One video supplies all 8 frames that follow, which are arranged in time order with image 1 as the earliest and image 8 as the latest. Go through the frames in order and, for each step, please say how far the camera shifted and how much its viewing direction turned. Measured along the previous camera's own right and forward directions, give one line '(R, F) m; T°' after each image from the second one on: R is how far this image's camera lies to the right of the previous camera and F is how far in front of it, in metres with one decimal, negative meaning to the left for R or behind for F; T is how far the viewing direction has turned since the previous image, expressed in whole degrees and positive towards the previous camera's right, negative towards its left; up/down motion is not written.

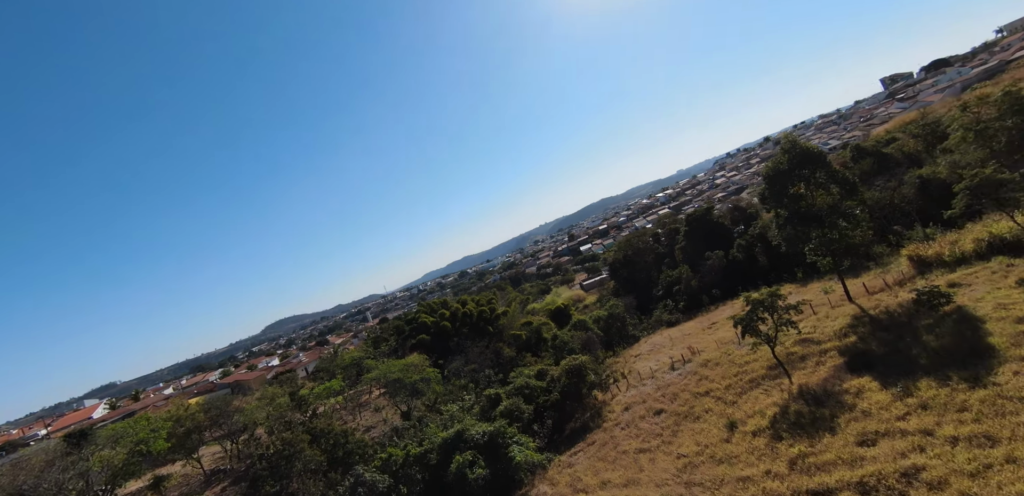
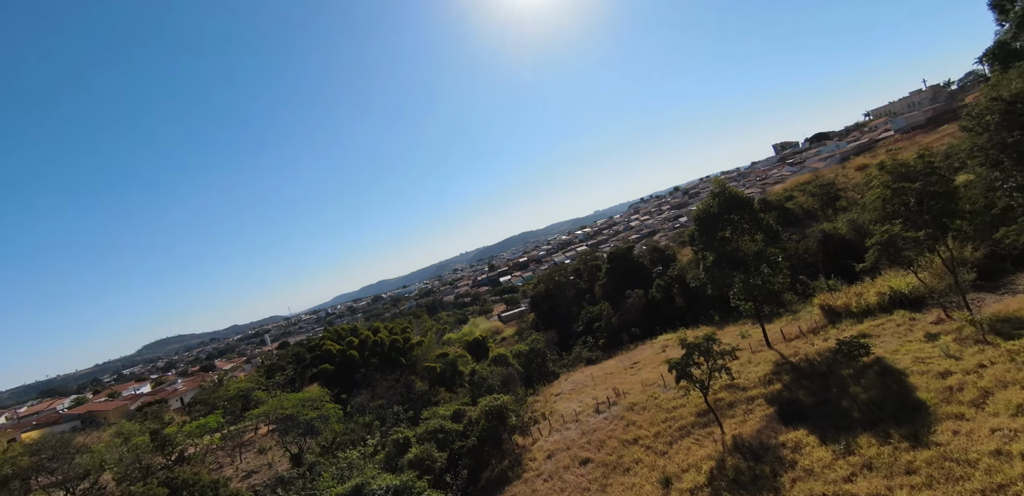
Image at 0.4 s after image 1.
(-0.1, +1.1) m; +9°
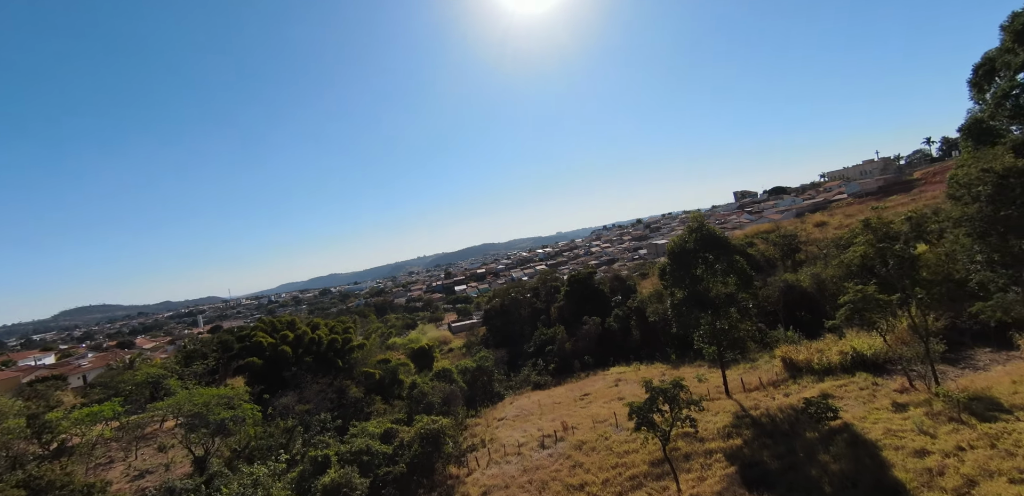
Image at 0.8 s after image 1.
(-0.1, +1.1) m; +4°
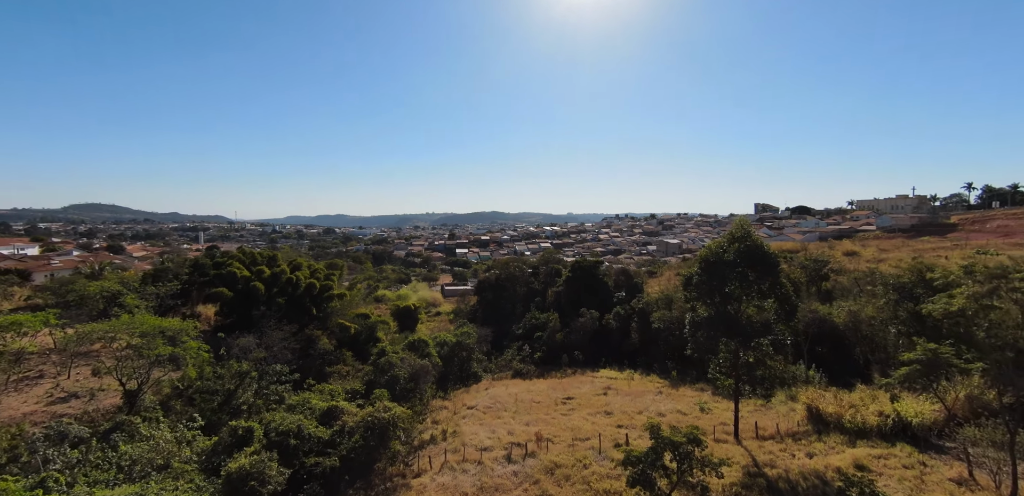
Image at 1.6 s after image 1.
(+0.2, +2.4) m; -1°
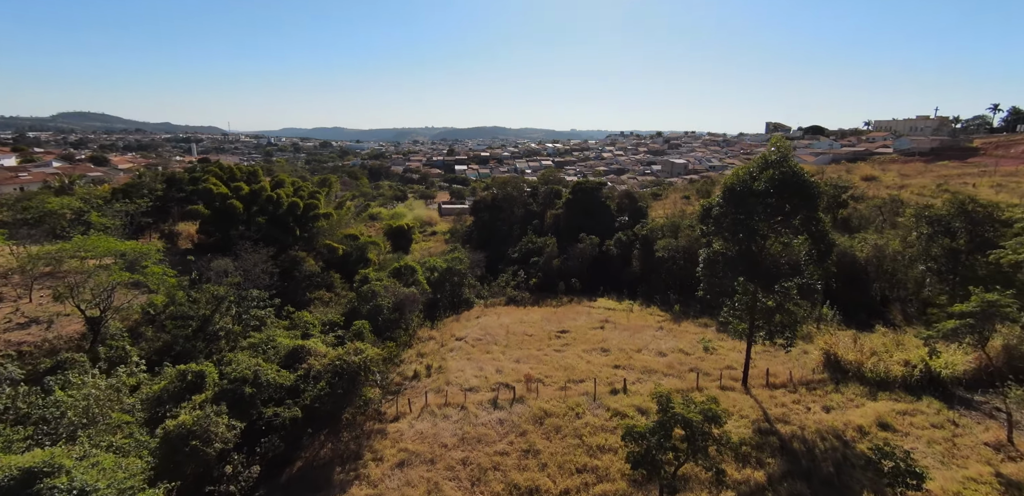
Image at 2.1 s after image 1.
(+0.2, +1.7) m; 0°
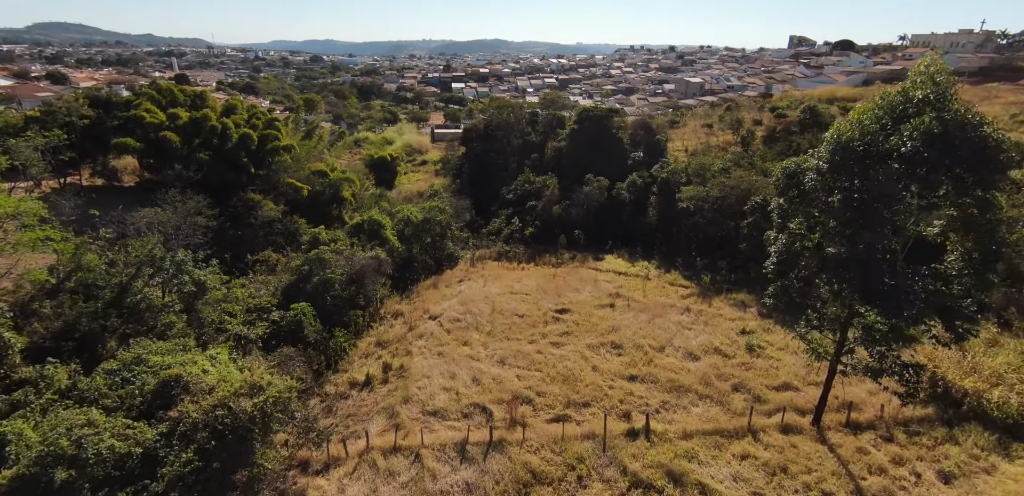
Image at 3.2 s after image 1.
(+0.4, +3.7) m; 0°
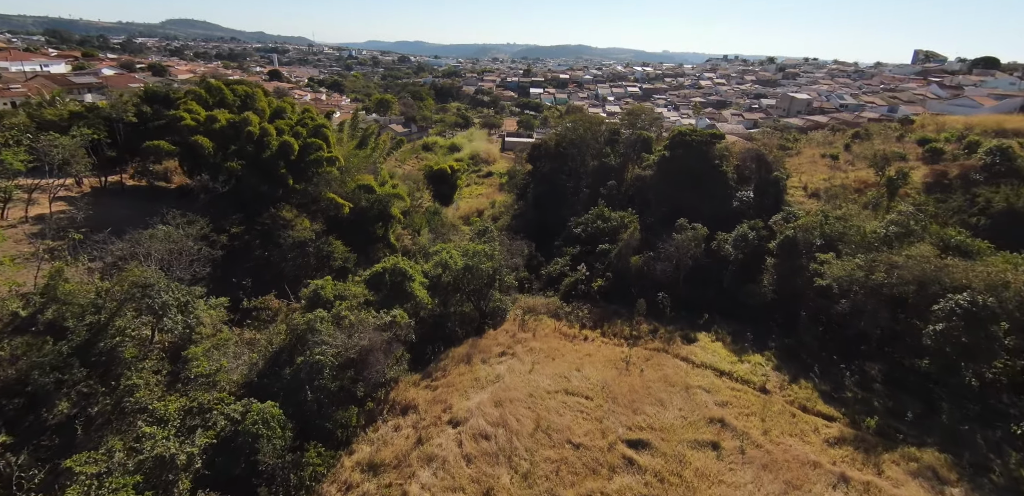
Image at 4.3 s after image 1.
(+0.1, +4.0) m; -7°
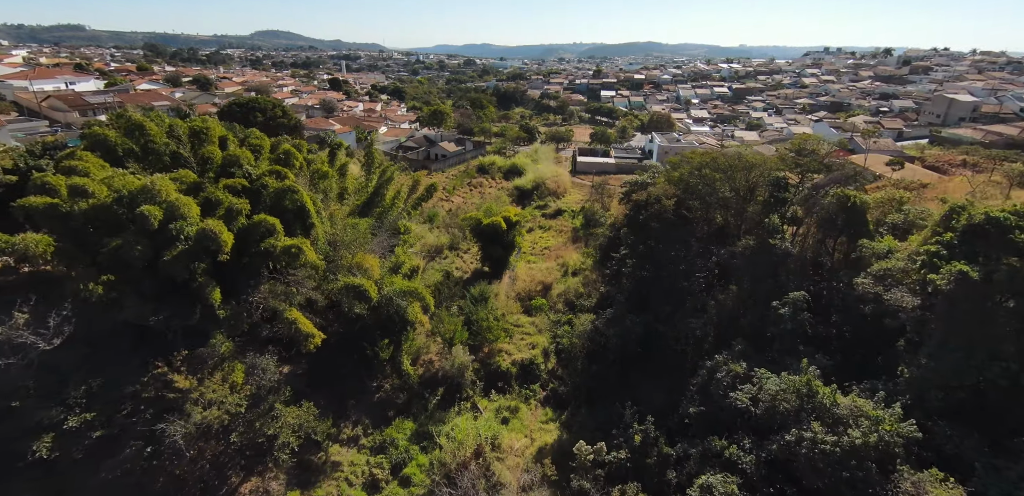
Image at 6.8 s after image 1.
(-0.8, +9.8) m; -7°
